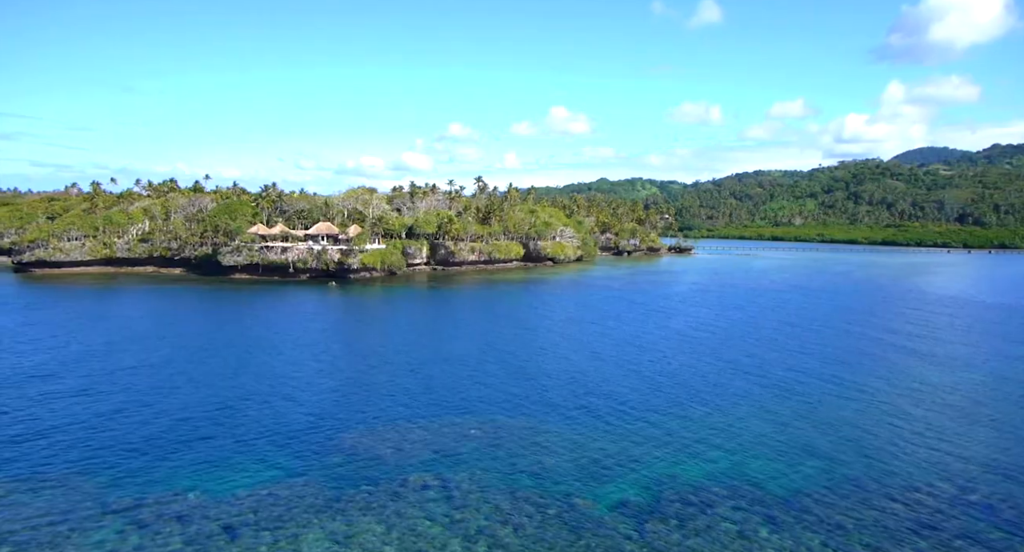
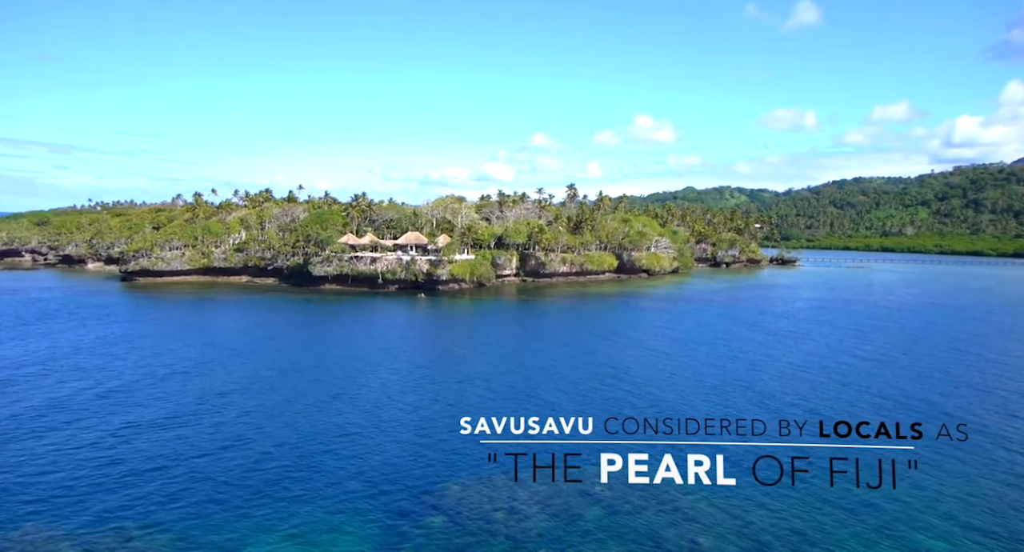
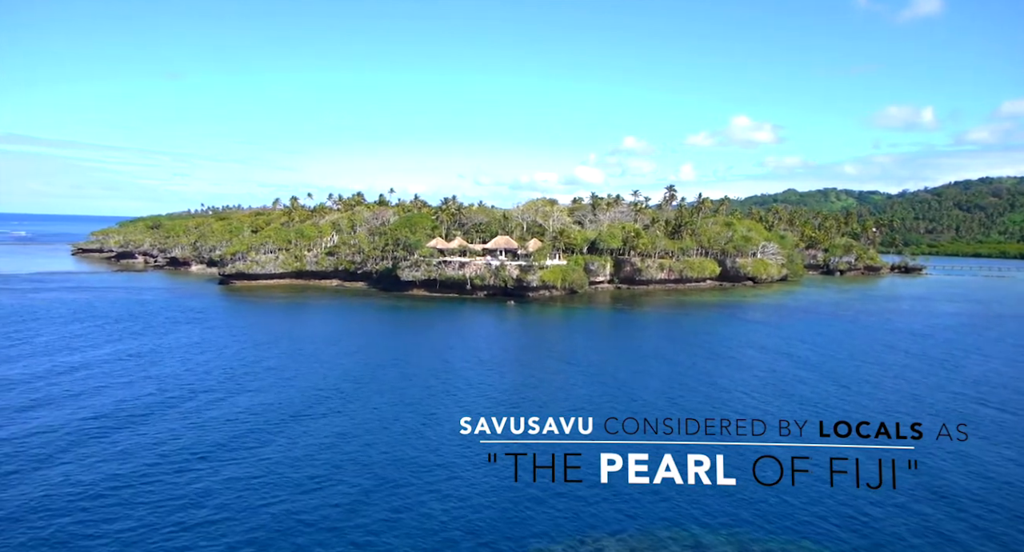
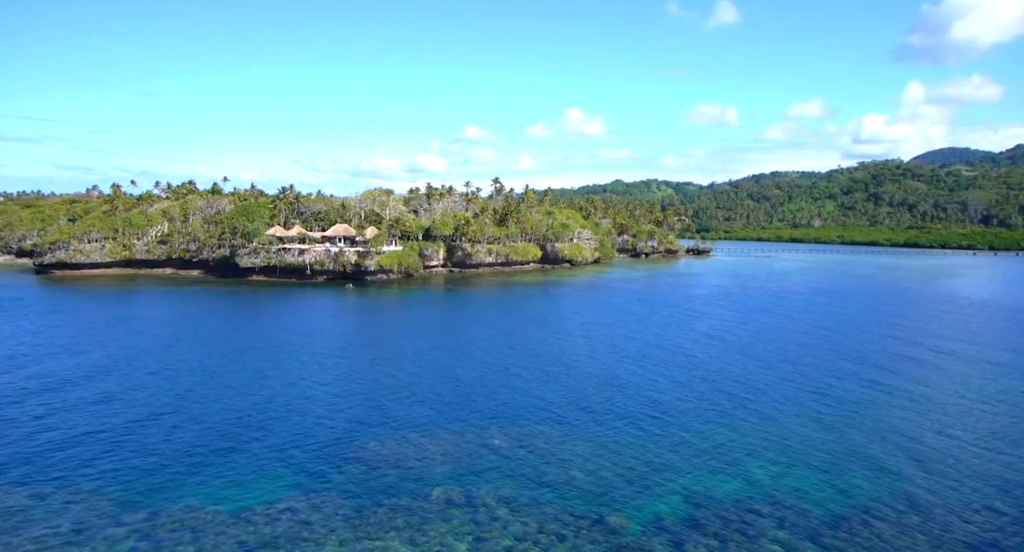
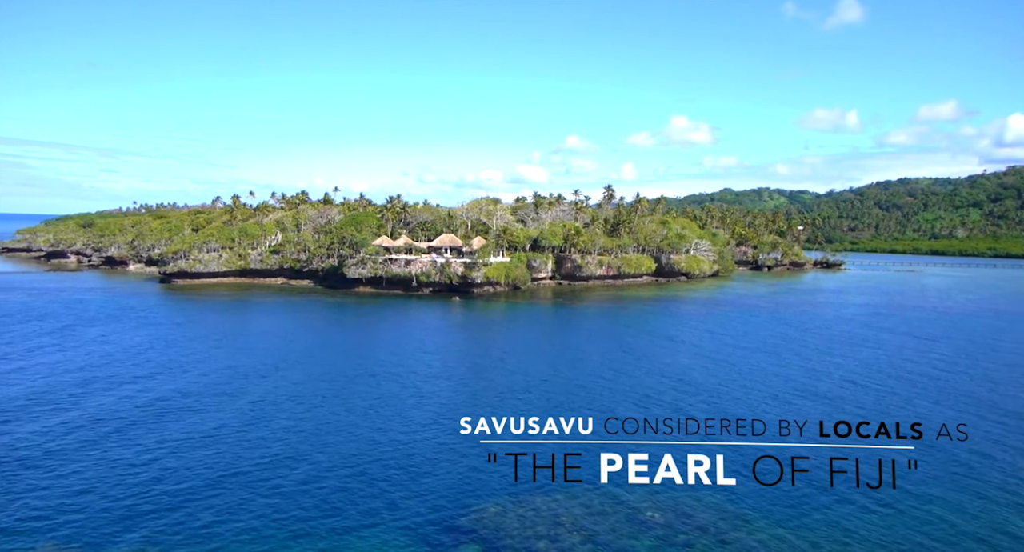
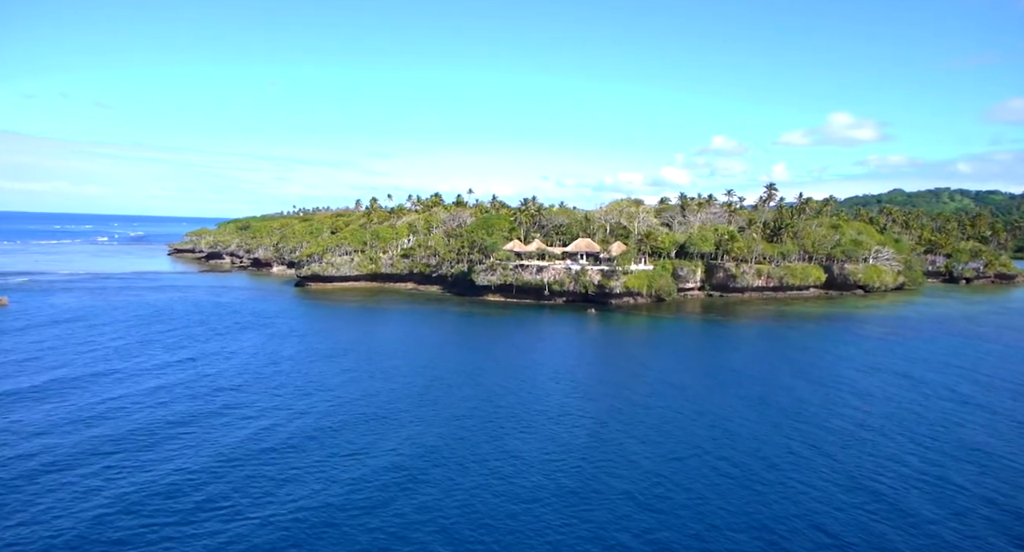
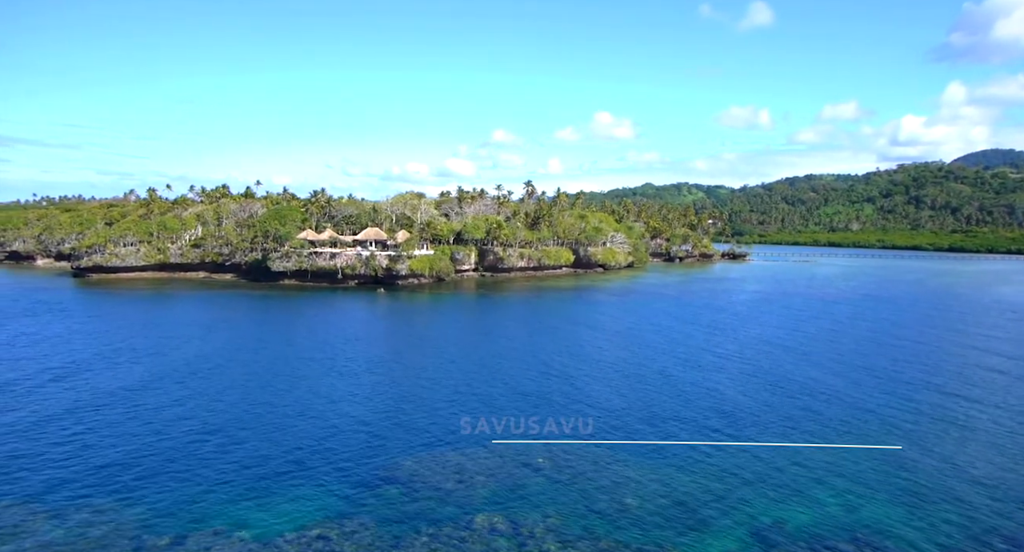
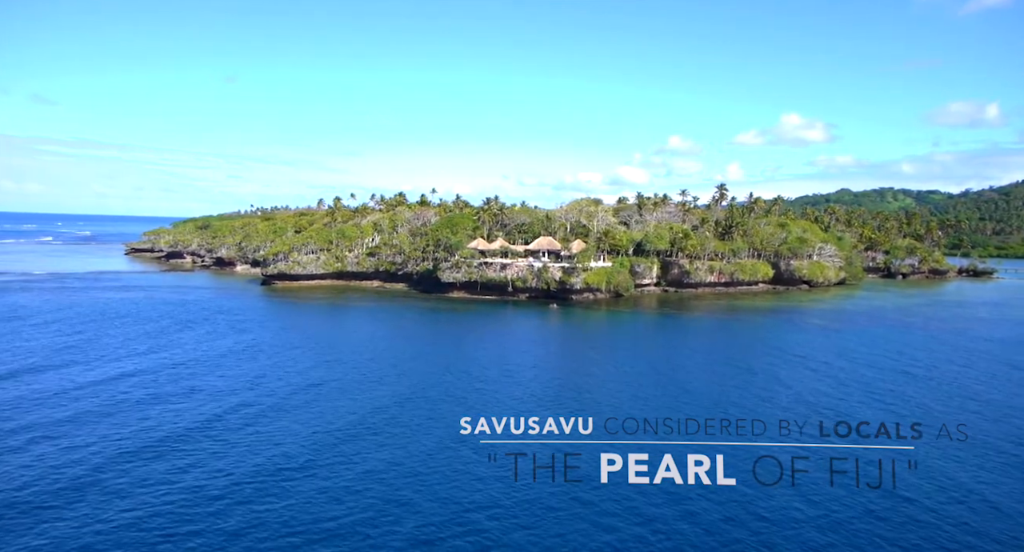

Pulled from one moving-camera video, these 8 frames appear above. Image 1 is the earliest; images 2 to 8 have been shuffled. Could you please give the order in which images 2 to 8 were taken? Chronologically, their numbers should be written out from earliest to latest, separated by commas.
4, 7, 2, 5, 3, 8, 6
